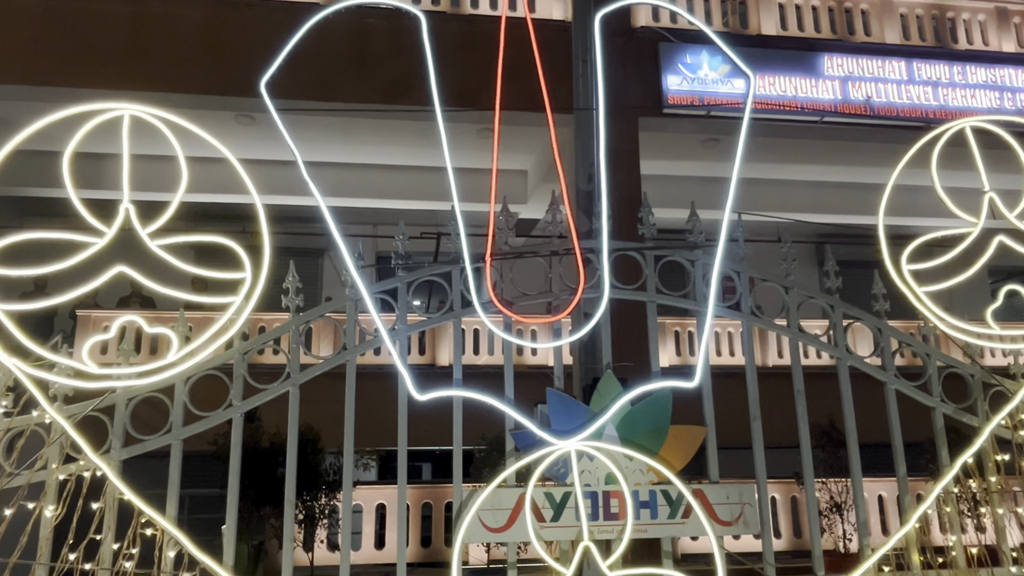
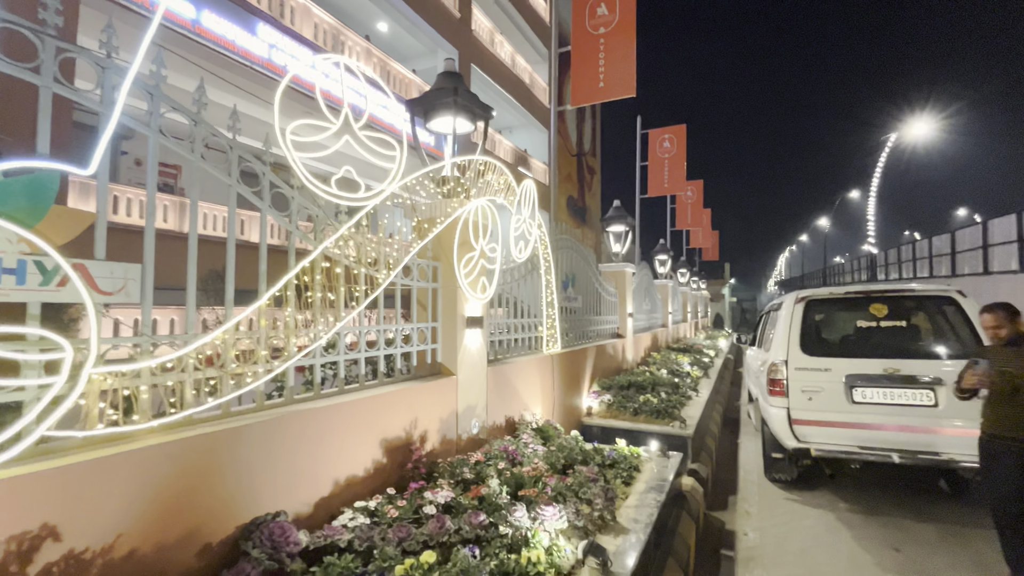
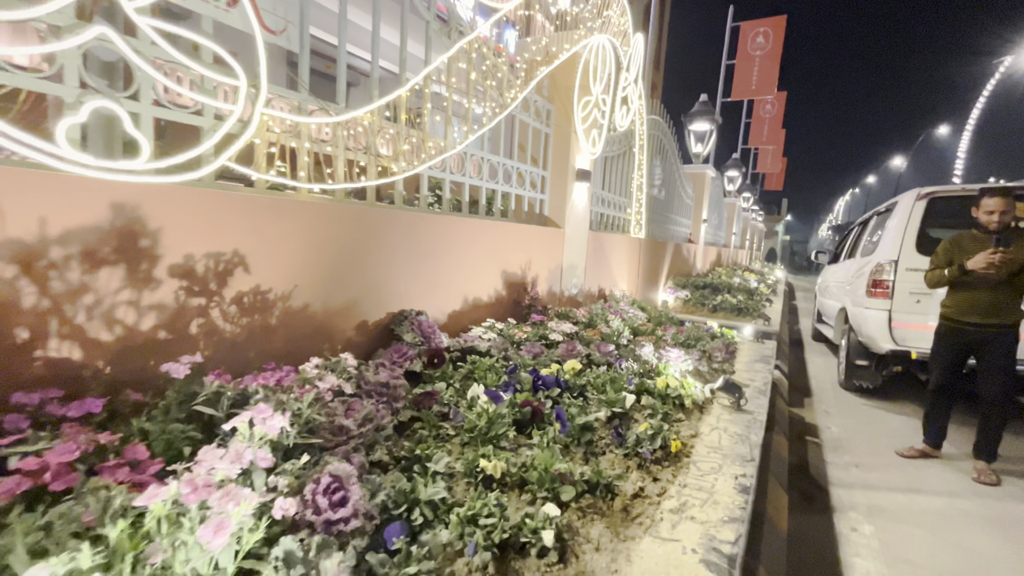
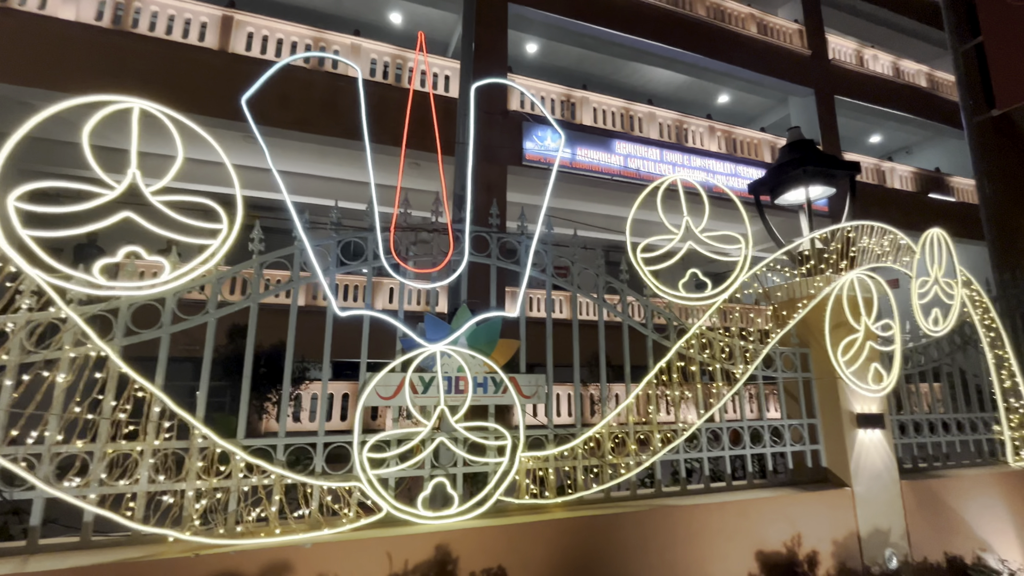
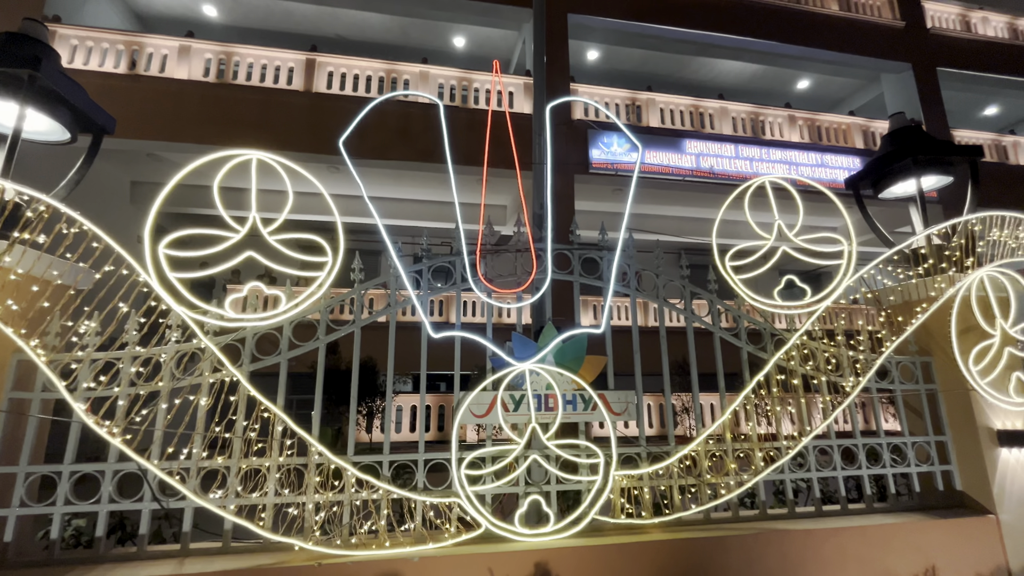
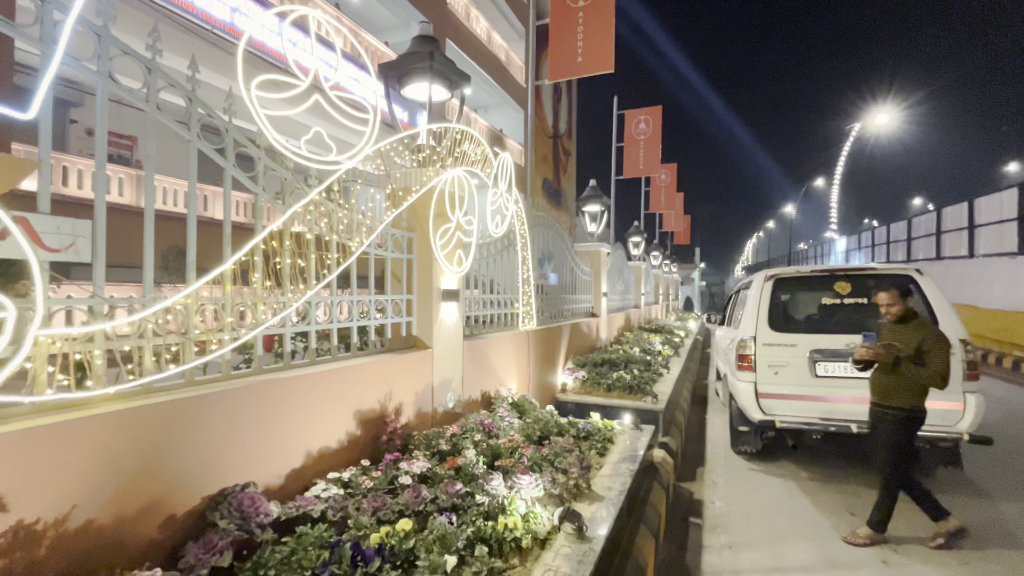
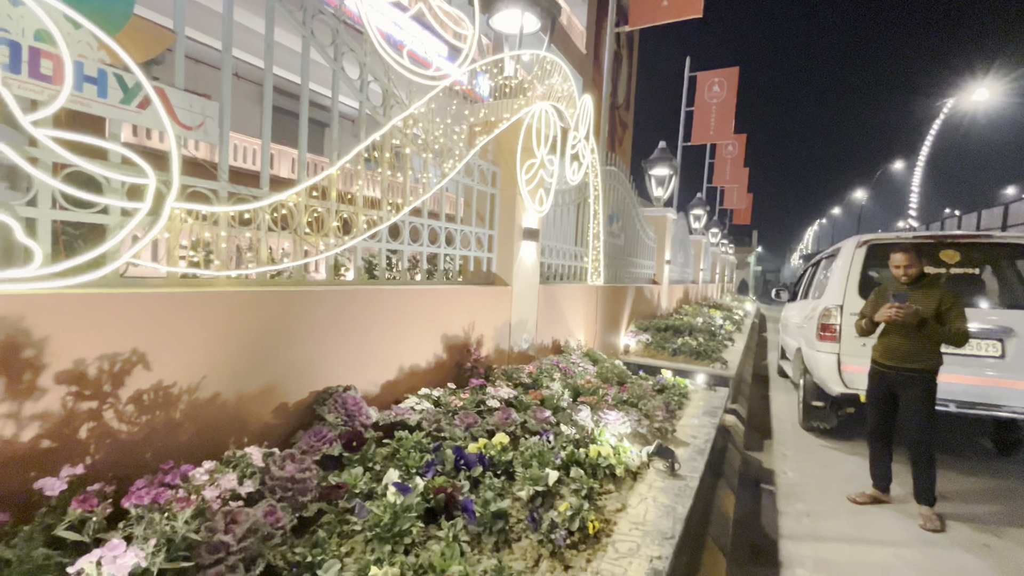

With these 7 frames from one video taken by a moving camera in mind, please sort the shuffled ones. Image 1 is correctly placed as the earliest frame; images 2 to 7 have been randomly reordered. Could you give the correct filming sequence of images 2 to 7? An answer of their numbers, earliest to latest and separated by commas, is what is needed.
5, 4, 2, 6, 7, 3
